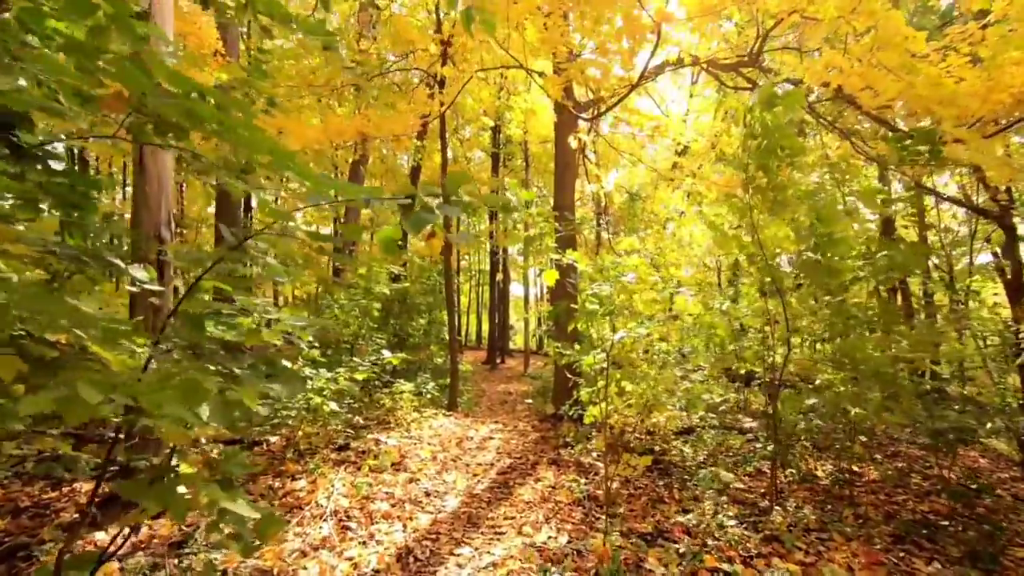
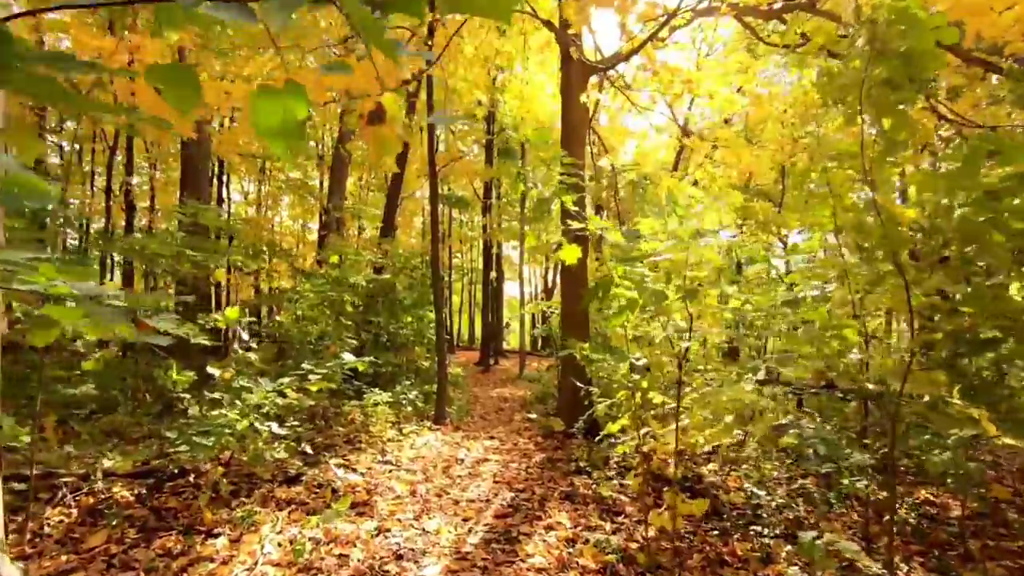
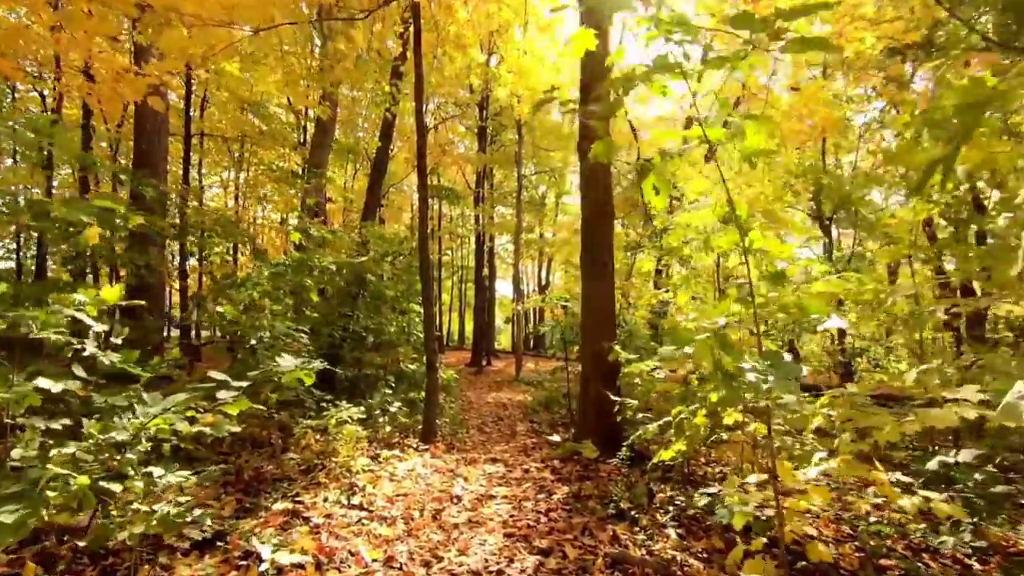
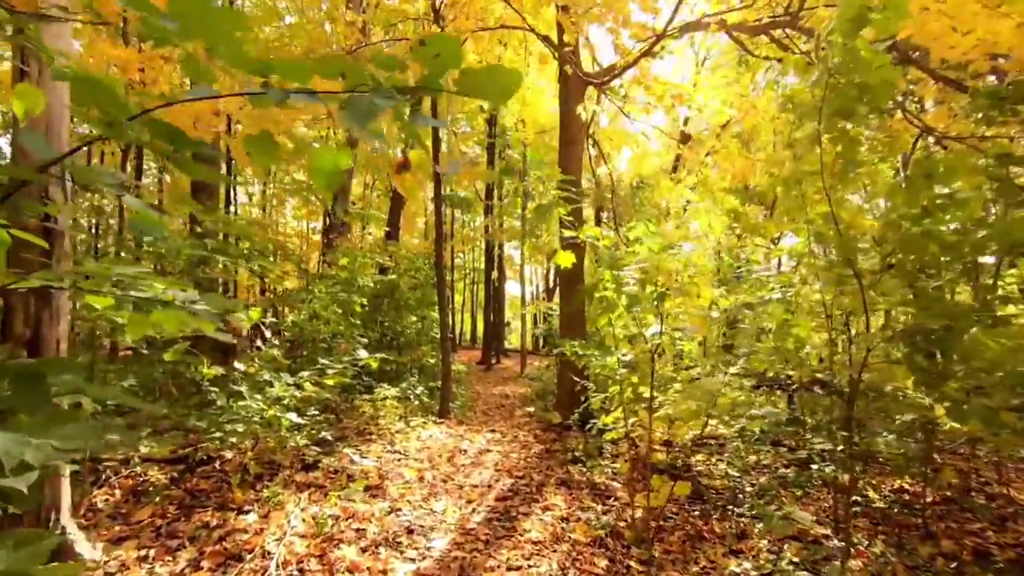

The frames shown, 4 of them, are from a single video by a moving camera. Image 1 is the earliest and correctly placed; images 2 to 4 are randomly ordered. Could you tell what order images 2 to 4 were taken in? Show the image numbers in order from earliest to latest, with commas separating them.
4, 2, 3
